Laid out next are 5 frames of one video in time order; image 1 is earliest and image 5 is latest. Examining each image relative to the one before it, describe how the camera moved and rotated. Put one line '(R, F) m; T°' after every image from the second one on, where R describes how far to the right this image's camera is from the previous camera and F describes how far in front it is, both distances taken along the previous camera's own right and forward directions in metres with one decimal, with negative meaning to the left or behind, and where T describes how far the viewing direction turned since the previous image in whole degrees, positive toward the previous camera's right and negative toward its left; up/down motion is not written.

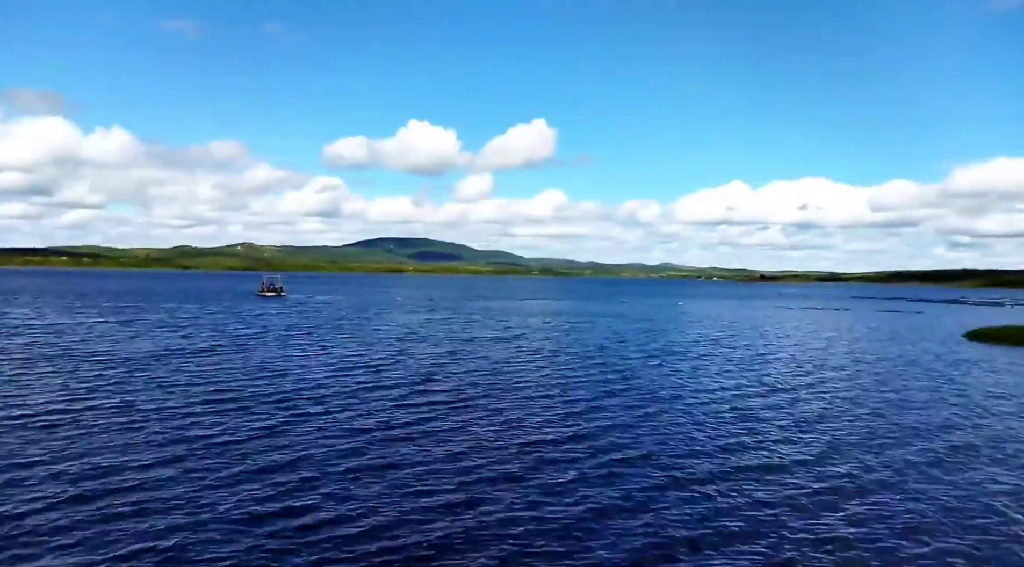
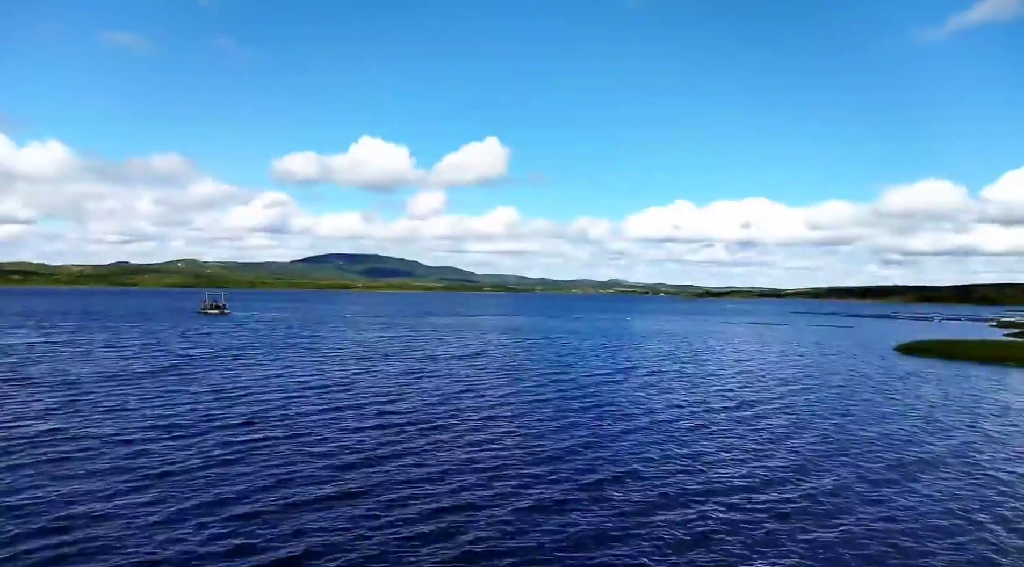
(-3.1, -0.7) m; +4°
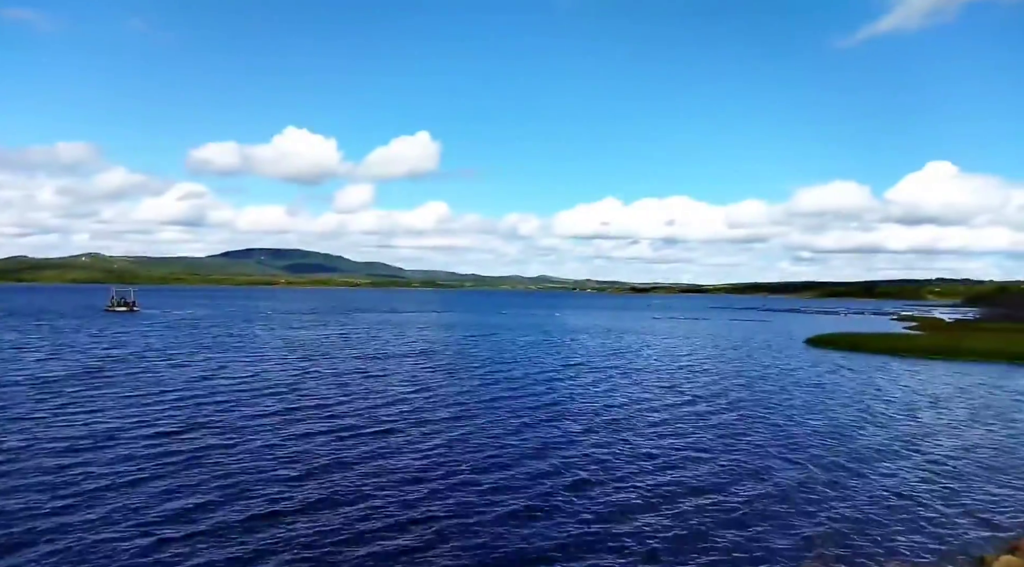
(-3.7, +0.8) m; +6°
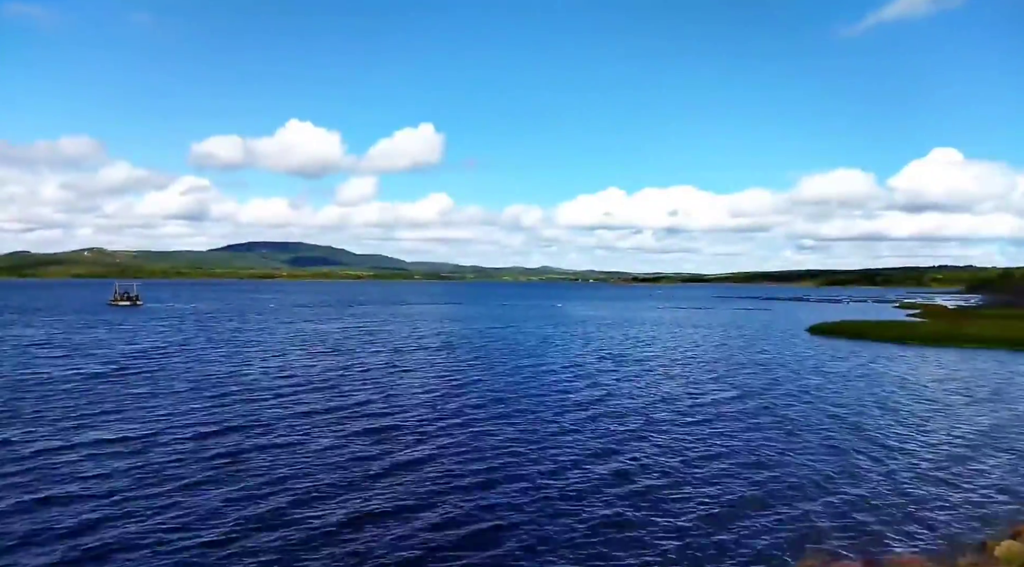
(-3.0, +0.2) m; 0°
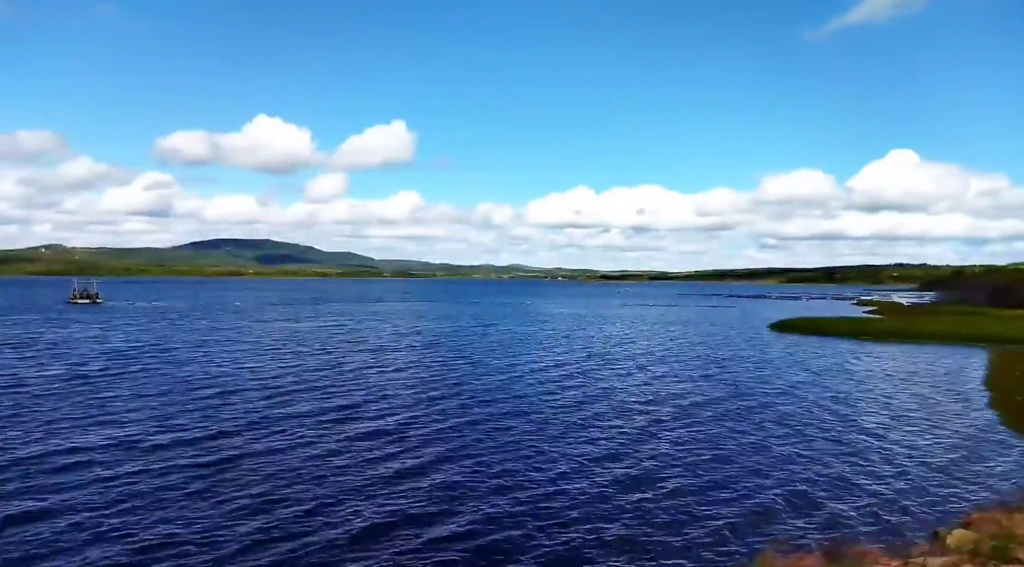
(-2.3, -1.3) m; +3°
